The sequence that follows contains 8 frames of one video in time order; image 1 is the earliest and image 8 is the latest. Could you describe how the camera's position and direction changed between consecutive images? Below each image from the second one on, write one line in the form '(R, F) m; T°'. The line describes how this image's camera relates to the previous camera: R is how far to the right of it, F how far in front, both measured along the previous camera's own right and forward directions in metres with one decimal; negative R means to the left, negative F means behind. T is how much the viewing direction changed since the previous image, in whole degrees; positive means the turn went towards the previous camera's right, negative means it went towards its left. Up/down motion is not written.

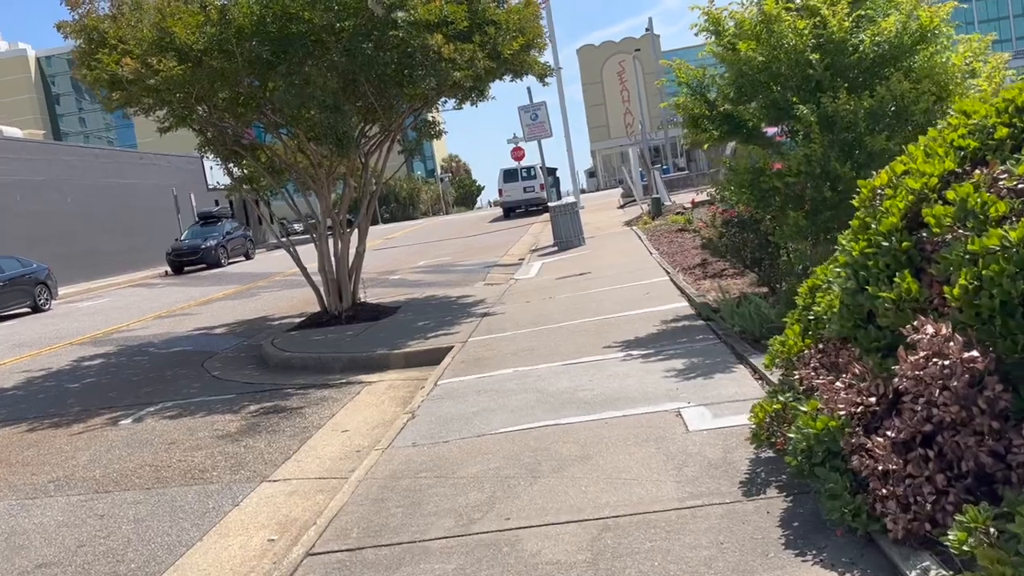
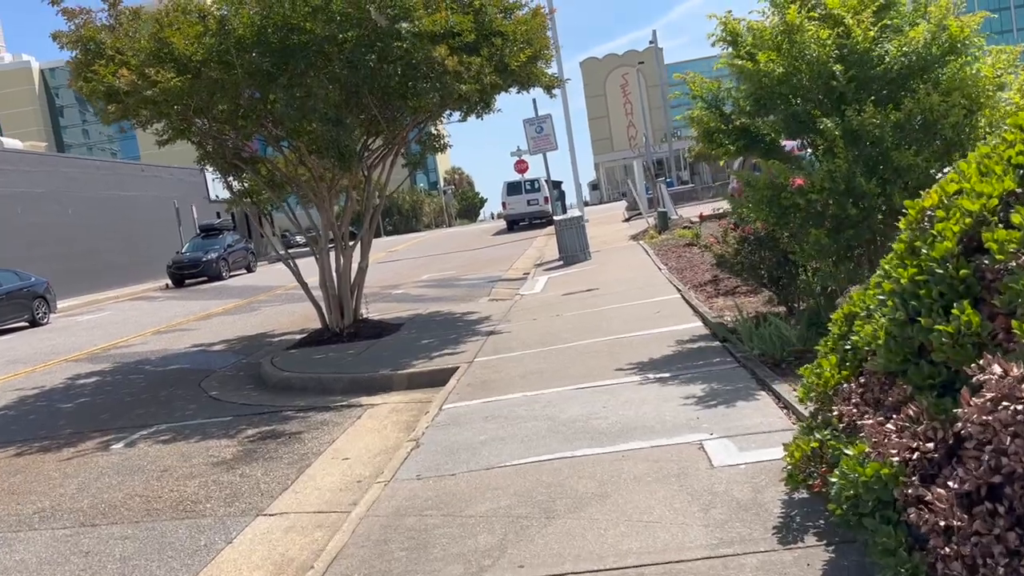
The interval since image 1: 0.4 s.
(-0.1, +0.4) m; 0°
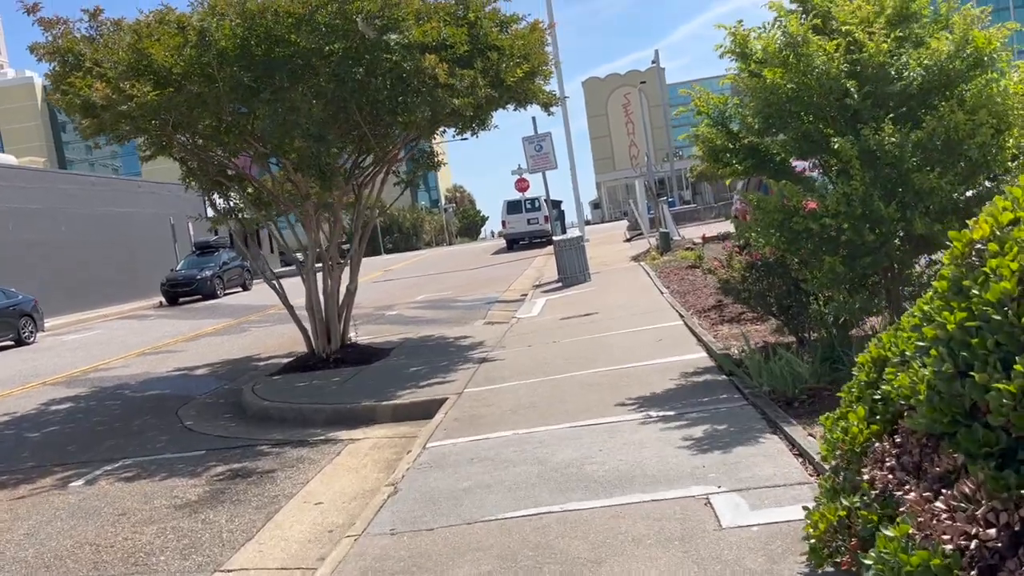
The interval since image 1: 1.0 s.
(+0.1, +0.6) m; 0°
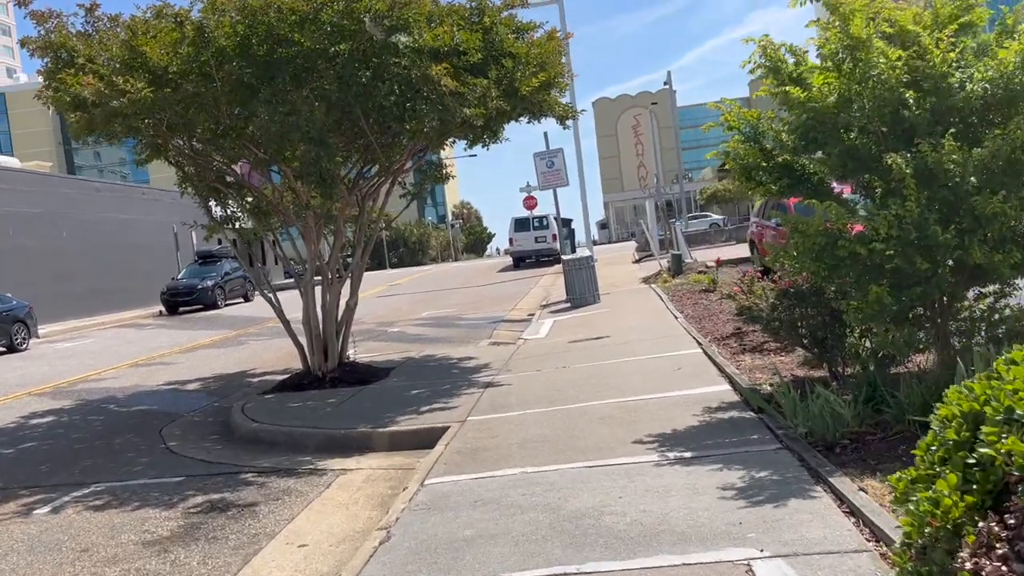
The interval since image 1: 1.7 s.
(-0.1, +0.7) m; 0°
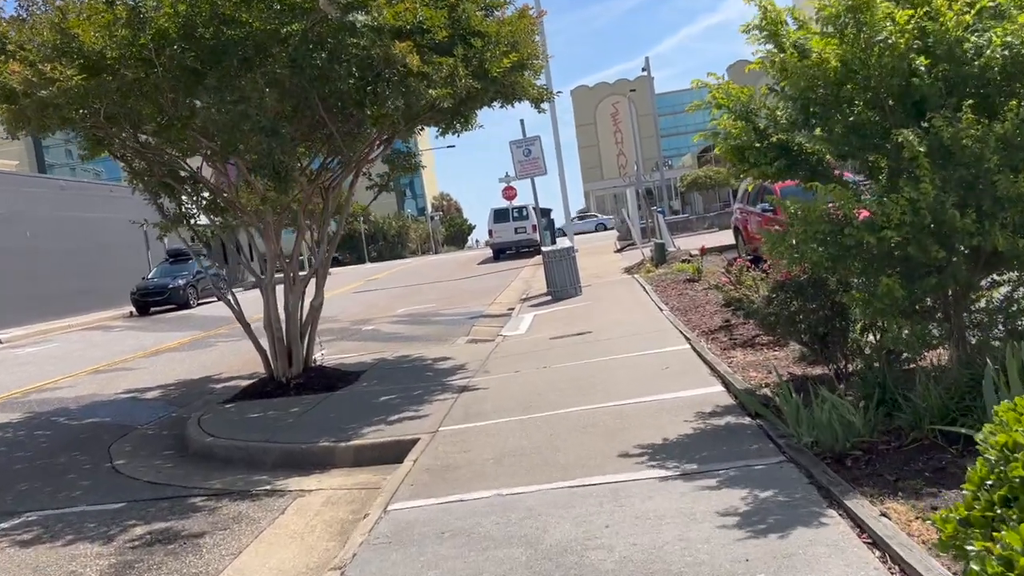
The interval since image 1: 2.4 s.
(+0.1, +0.7) m; +1°
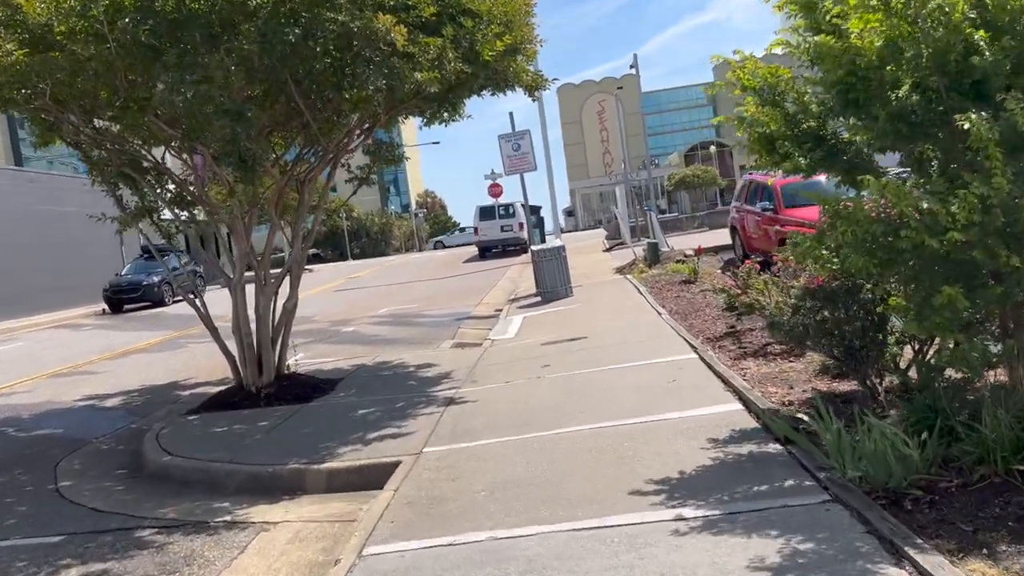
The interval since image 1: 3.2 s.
(-0.1, +0.9) m; +1°
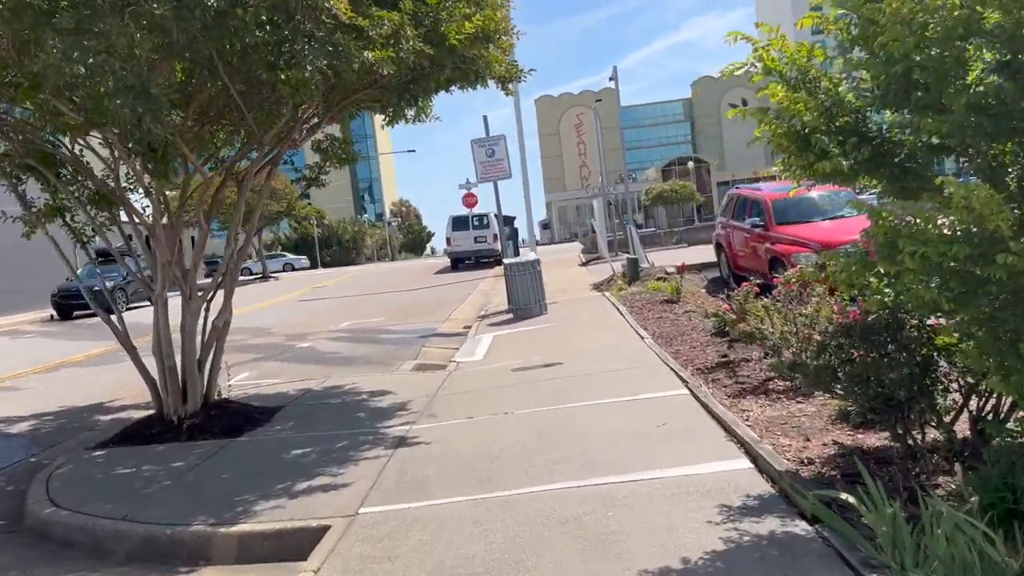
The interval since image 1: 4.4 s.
(+0.1, +1.4) m; +2°
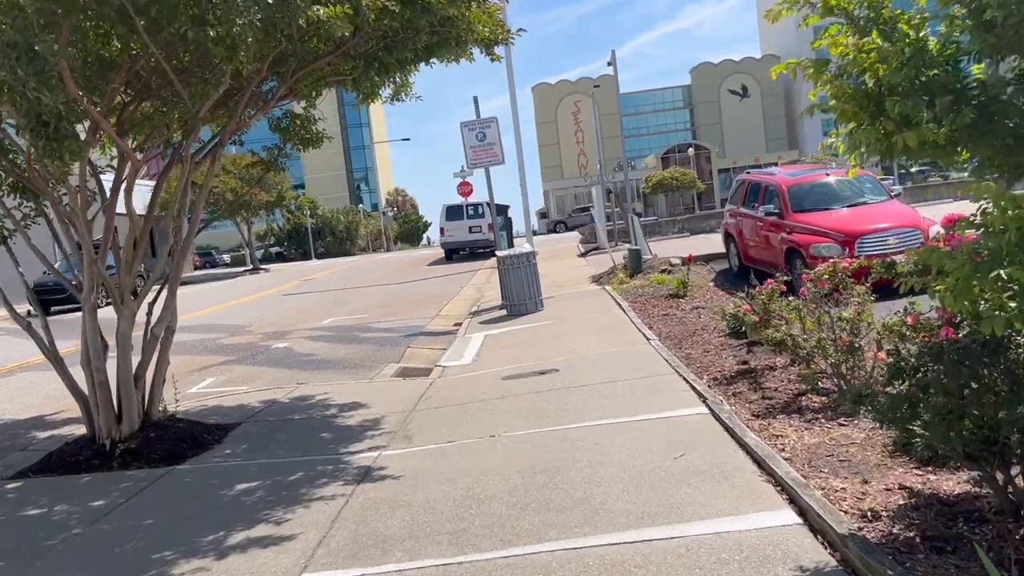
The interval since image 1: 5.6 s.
(+0.1, +1.3) m; 0°
